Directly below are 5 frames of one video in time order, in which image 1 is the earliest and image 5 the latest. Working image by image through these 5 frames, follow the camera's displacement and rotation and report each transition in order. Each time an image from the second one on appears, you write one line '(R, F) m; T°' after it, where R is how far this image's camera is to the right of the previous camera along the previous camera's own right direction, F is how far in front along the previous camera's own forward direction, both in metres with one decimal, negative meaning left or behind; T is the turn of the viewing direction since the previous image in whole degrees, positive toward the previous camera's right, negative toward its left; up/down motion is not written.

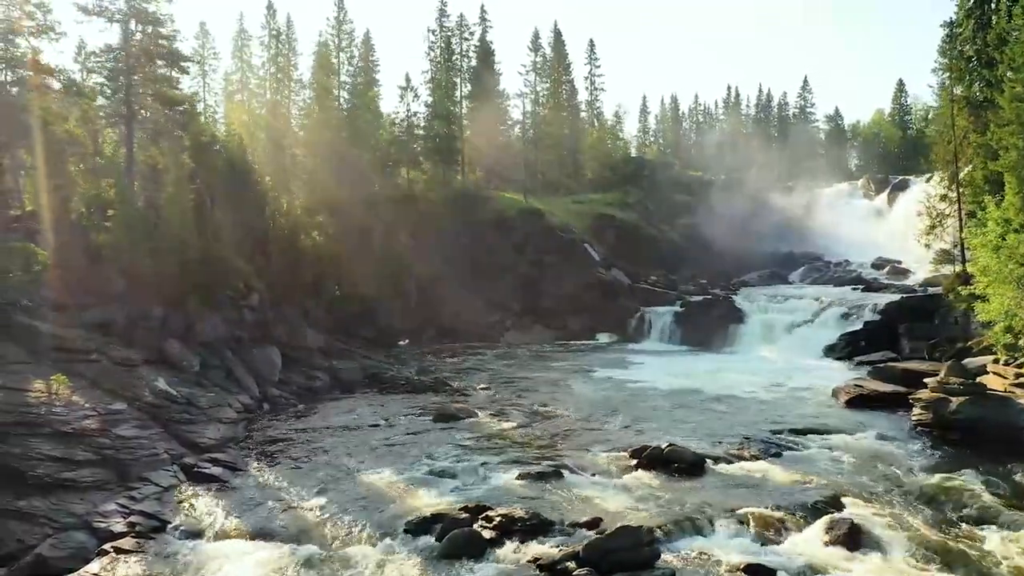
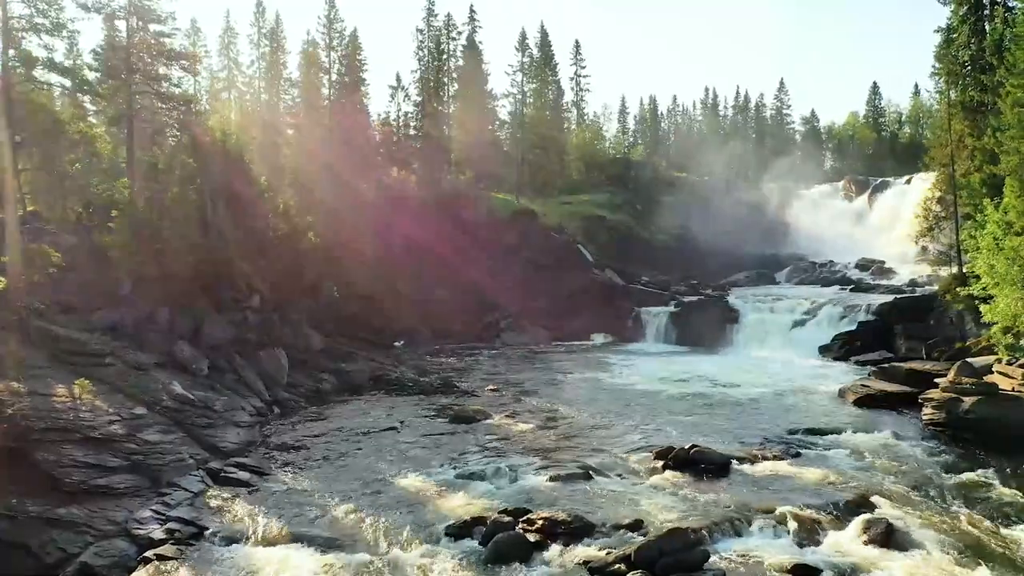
(-1.1, 0.0) m; +1°
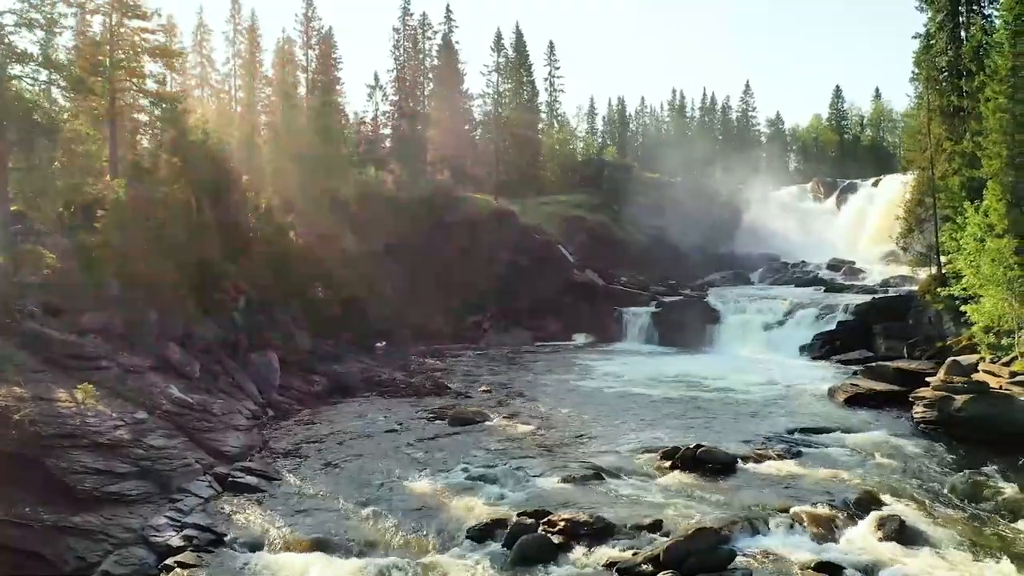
(-0.9, 0.0) m; +2°
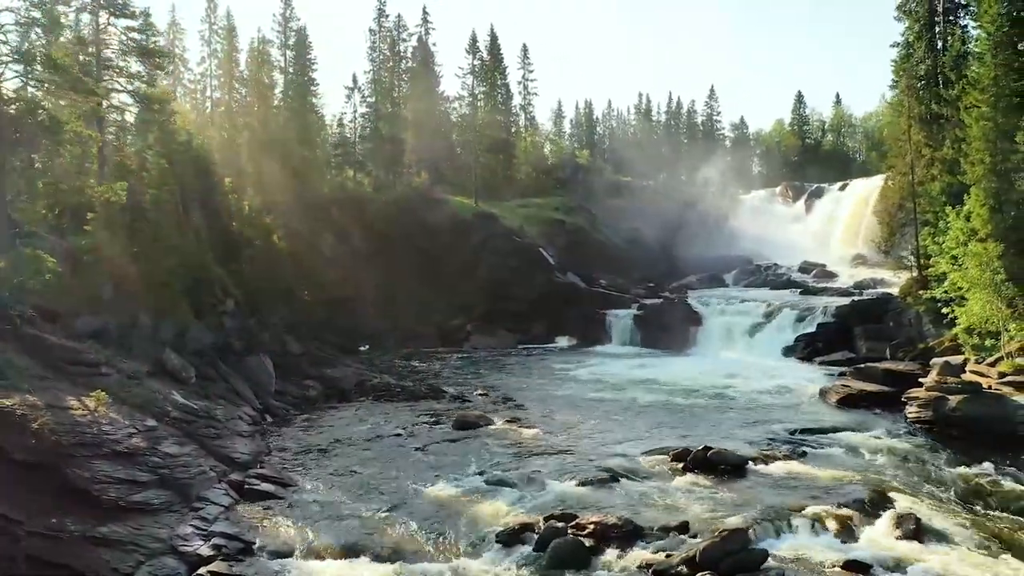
(-1.1, 0.0) m; +2°
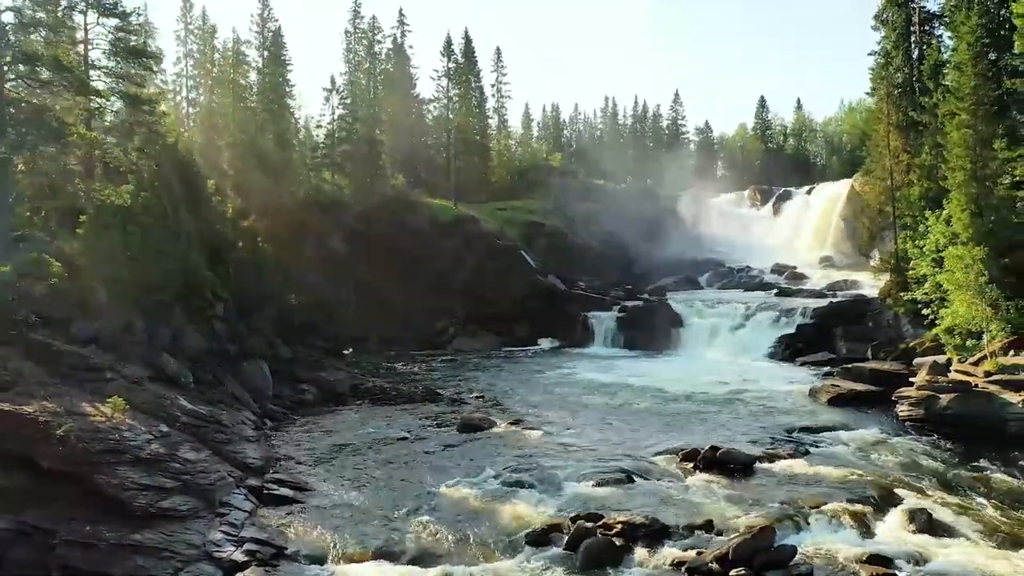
(-1.1, -0.2) m; +2°
